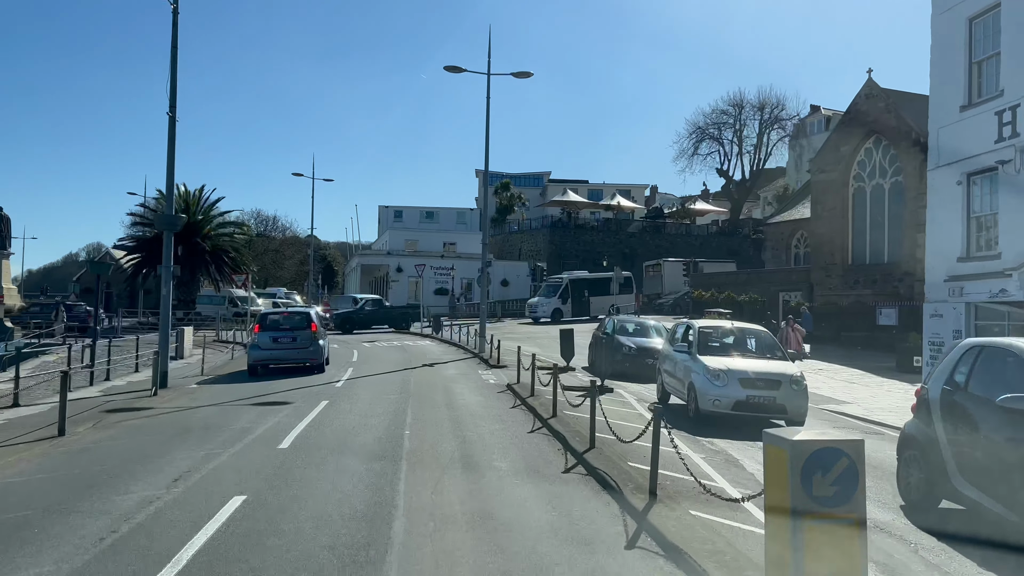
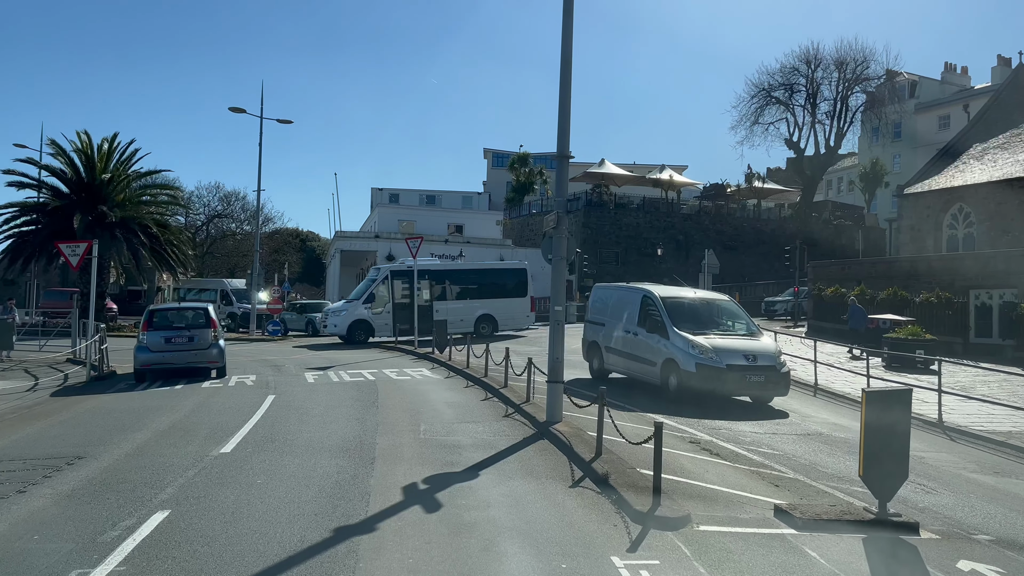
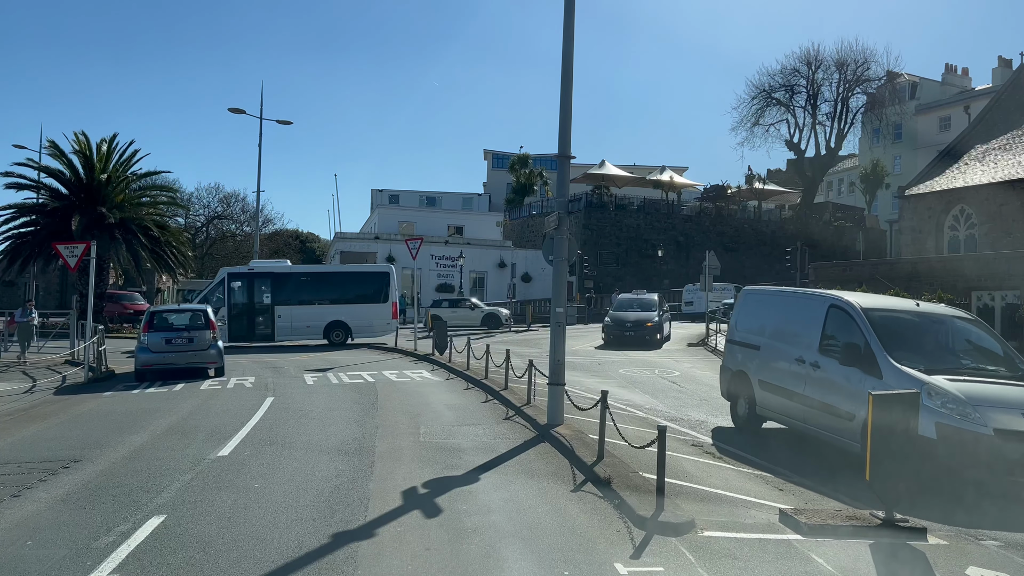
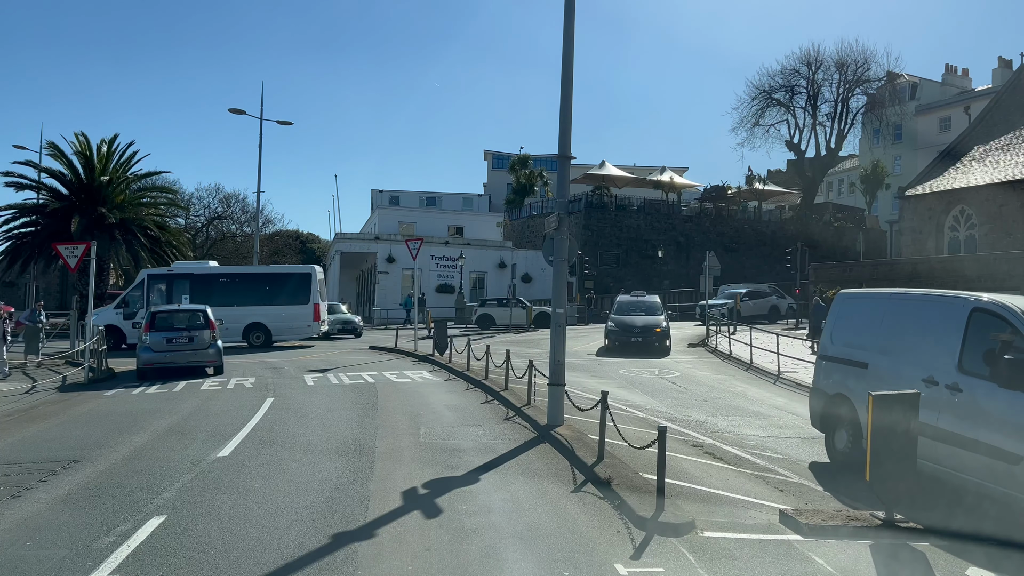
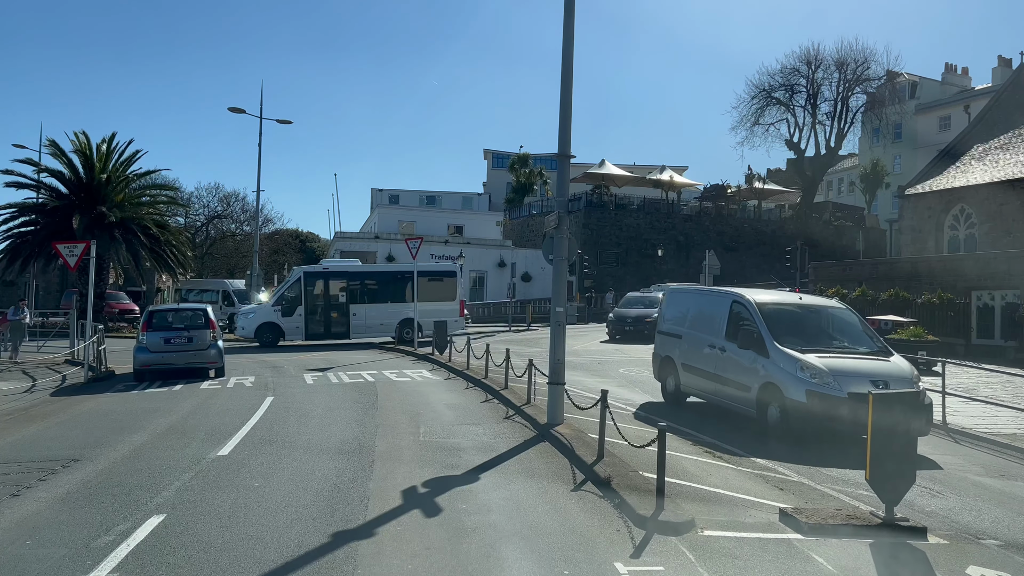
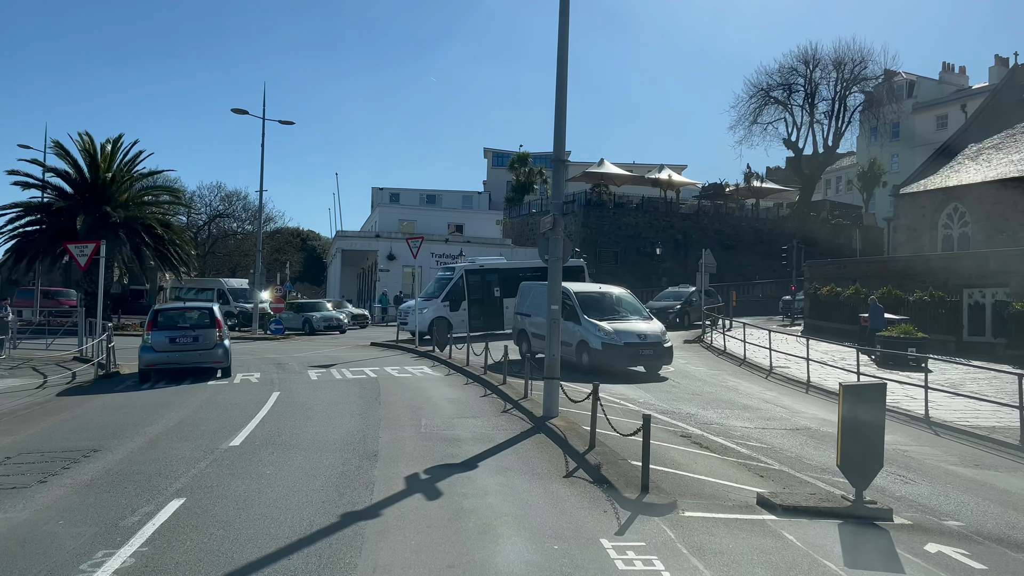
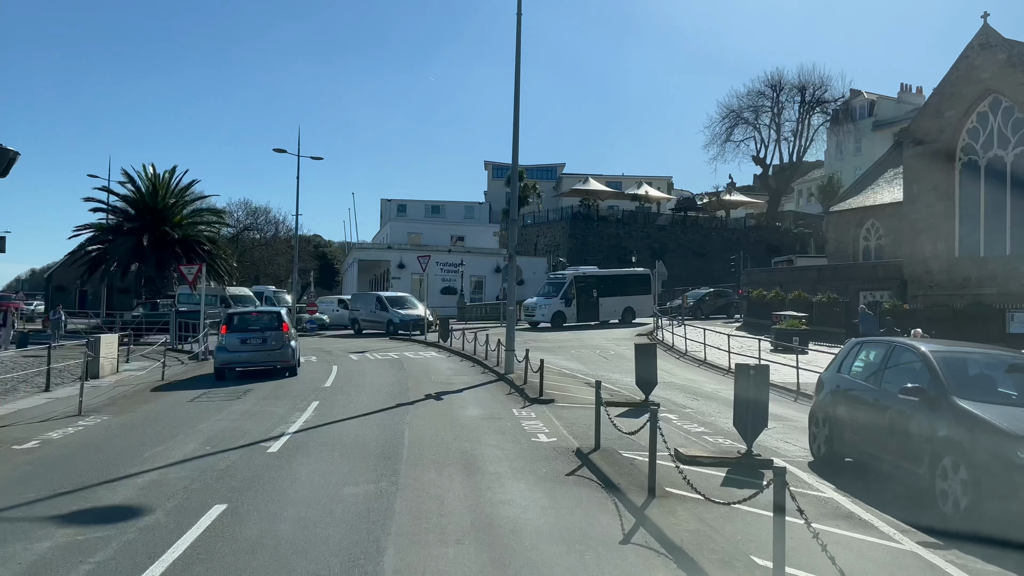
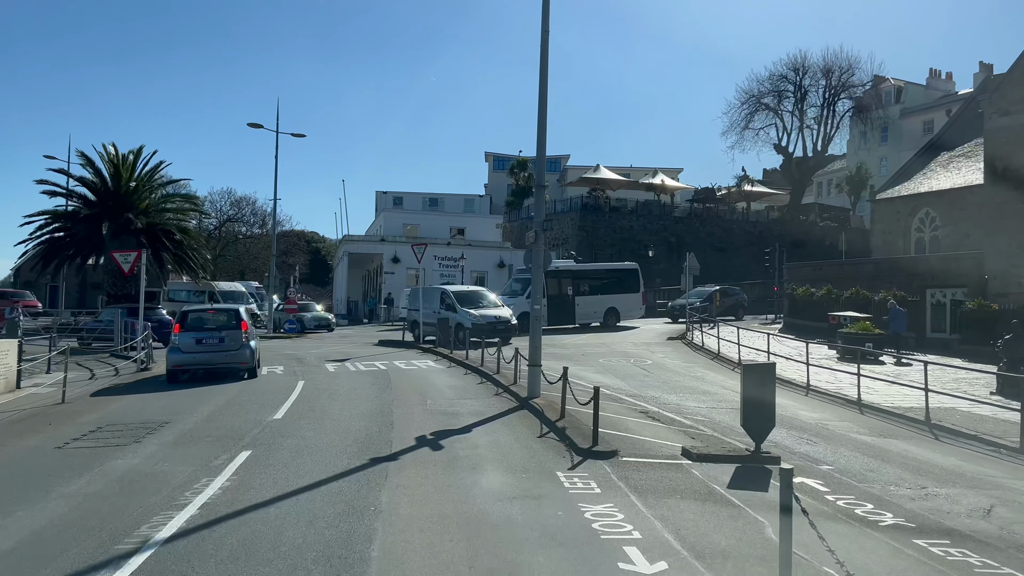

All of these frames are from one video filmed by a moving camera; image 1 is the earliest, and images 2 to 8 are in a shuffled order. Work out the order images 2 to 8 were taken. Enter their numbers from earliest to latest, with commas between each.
7, 8, 6, 2, 5, 3, 4
